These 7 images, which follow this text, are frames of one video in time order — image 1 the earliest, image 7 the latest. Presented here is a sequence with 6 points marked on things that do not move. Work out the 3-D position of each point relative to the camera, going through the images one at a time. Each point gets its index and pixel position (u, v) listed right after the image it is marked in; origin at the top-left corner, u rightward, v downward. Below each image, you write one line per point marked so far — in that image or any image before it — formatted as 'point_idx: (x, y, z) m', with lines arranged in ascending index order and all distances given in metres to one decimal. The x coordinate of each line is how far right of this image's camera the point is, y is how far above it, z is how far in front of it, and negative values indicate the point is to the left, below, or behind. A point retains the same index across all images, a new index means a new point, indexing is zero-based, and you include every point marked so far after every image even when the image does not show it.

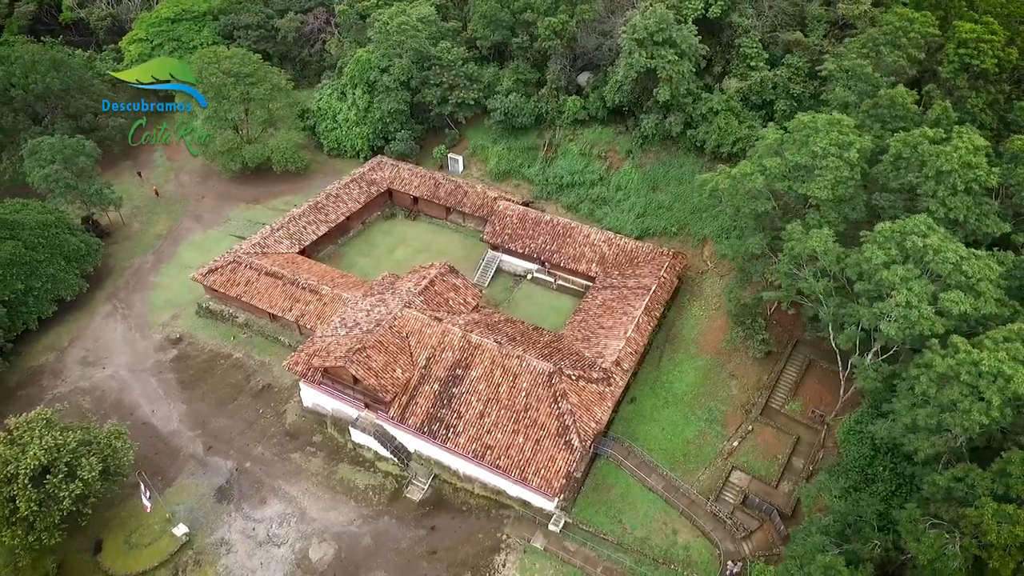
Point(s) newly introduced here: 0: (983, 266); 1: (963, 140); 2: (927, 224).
0: (+12.3, +0.6, +16.2) m
1: (+13.6, +4.4, +18.5) m
2: (+11.6, +1.8, +17.2) m
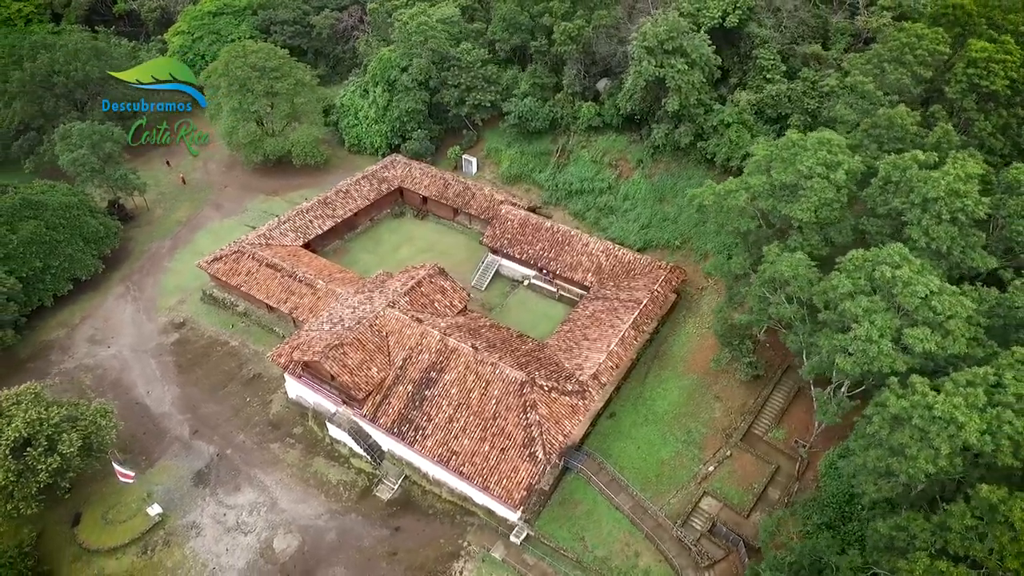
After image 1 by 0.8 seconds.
0: (+10.8, -0.3, +15.1) m
1: (+12.5, +3.4, +17.4) m
2: (+10.3, +0.9, +16.3) m
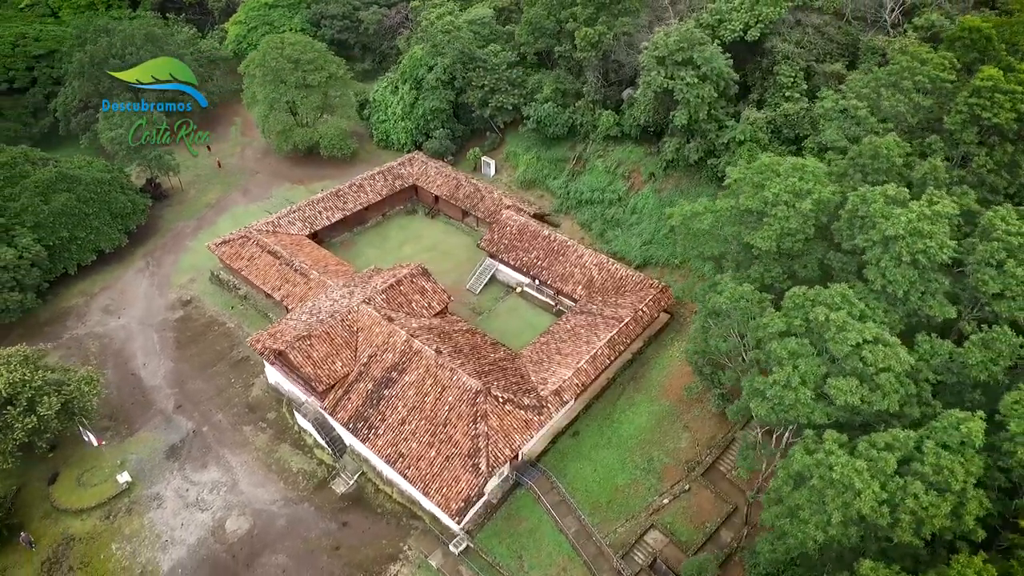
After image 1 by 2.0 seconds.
0: (+8.4, -1.5, +13.8) m
1: (+10.7, +2.1, +15.9) m
2: (+8.1, -0.2, +14.9) m
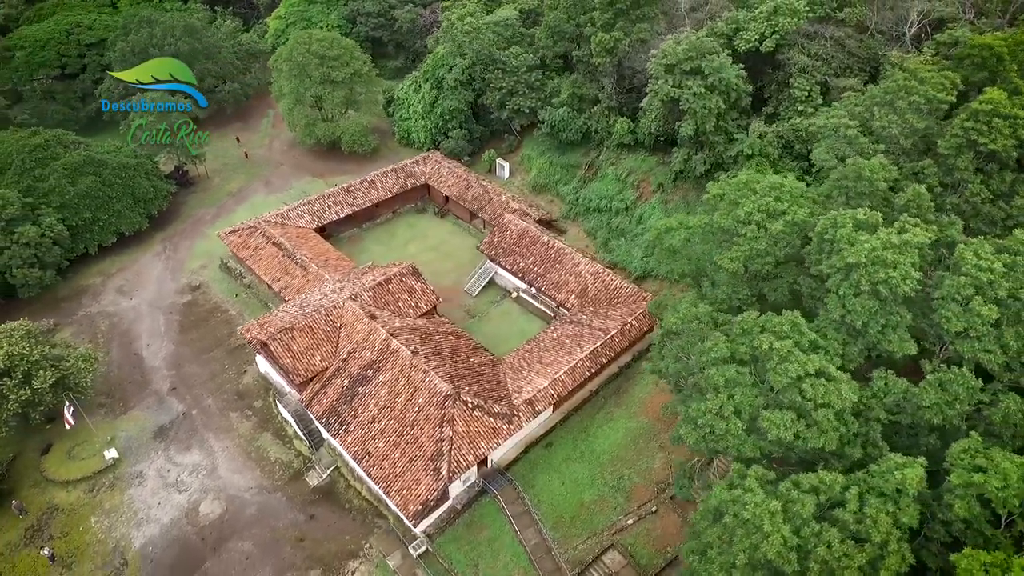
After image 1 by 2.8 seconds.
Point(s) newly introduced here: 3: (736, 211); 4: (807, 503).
0: (+6.7, -2.1, +13.0) m
1: (+9.3, +1.3, +14.9) m
2: (+6.5, -0.8, +14.2) m
3: (+6.6, +2.3, +18.2) m
4: (+5.6, -4.0, +11.5) m
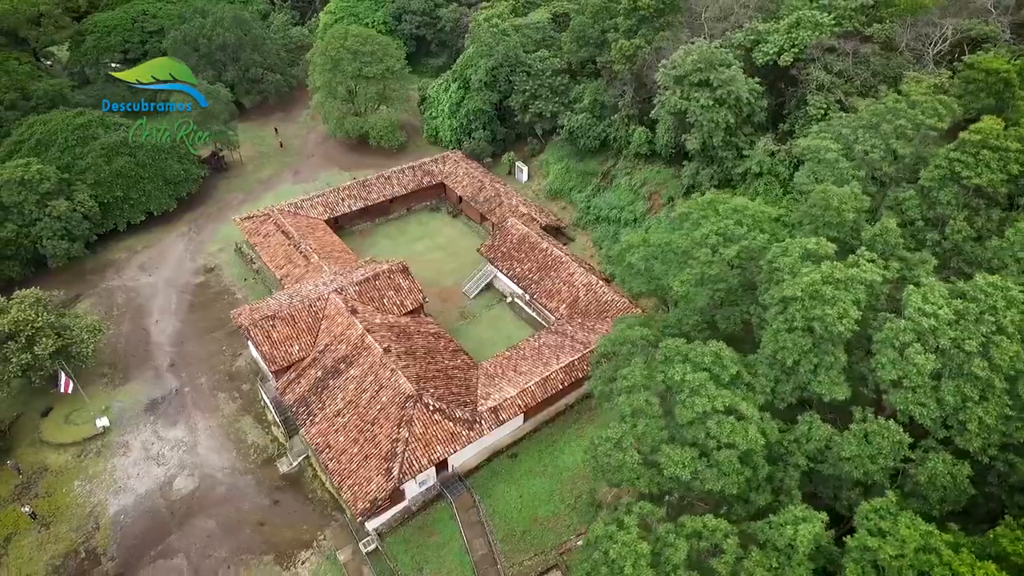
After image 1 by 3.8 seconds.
0: (+4.4, -2.8, +12.2) m
1: (+7.4, +0.4, +13.8) m
2: (+4.5, -1.5, +13.4) m
3: (+5.1, +1.6, +17.3) m
4: (+3.0, -4.5, +10.8) m
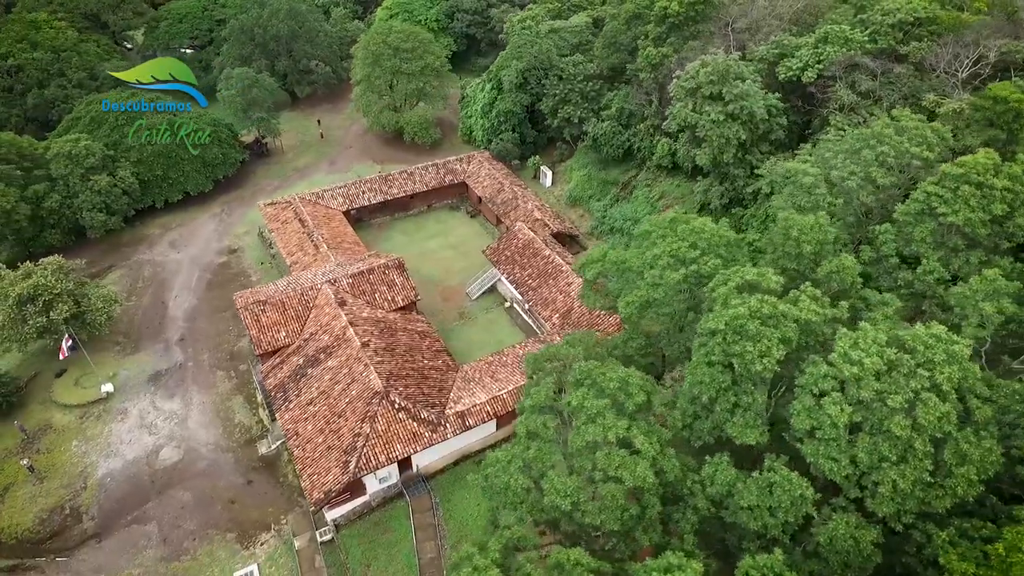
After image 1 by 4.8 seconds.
0: (+2.1, -3.3, +11.5) m
1: (+5.5, -0.3, +12.9) m
2: (+2.4, -2.0, +12.7) m
3: (+3.7, +1.0, +16.6) m
4: (+0.5, -4.9, +10.3) m
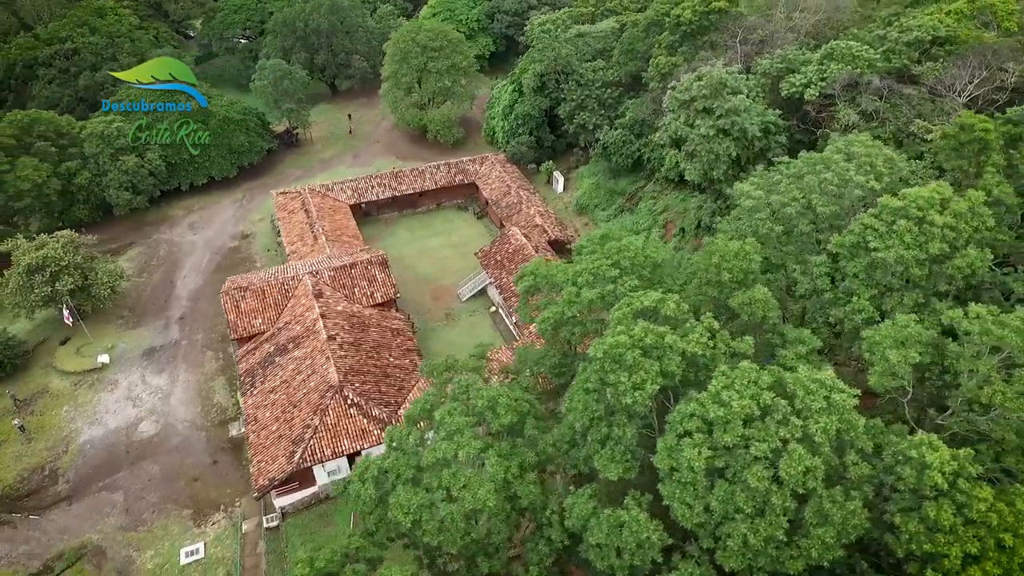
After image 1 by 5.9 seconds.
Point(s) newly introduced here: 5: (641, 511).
0: (-0.7, -3.6, +11.1) m
1: (+3.0, -0.9, +12.2) m
2: (-0.2, -2.3, +12.3) m
3: (+1.6, +0.5, +16.0) m
4: (-2.6, -5.0, +10.1) m
5: (+2.3, -3.9, +10.8) m
